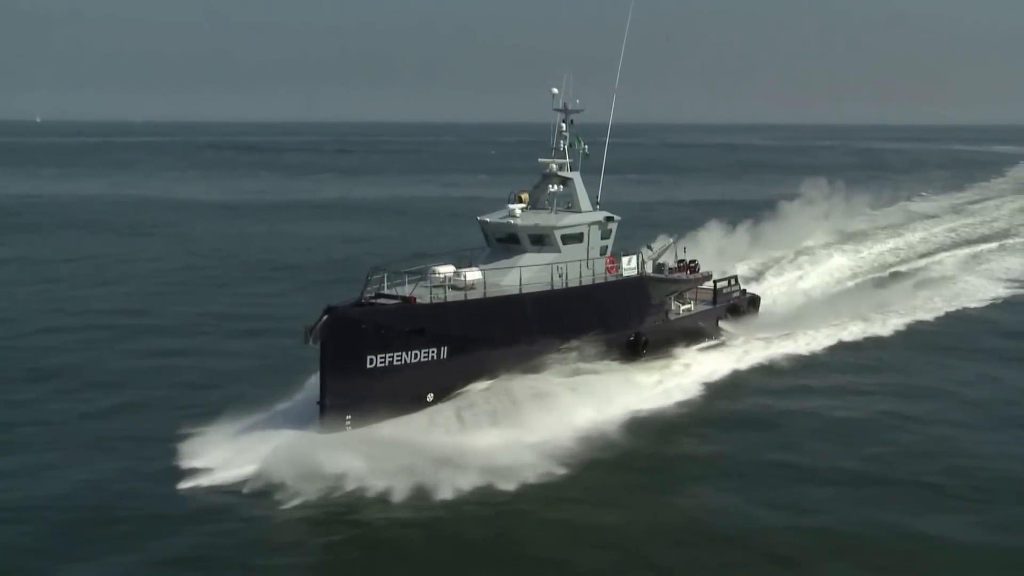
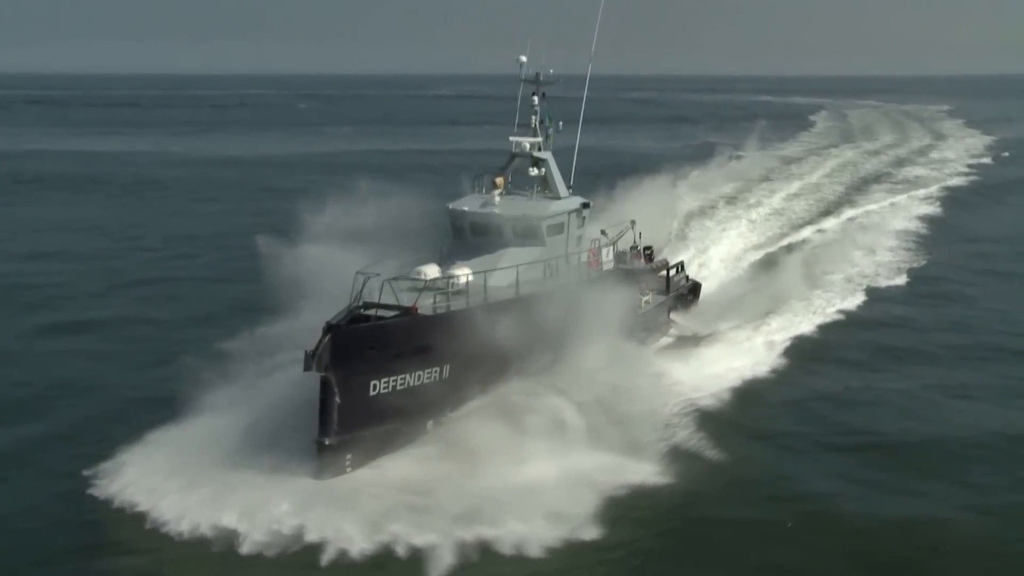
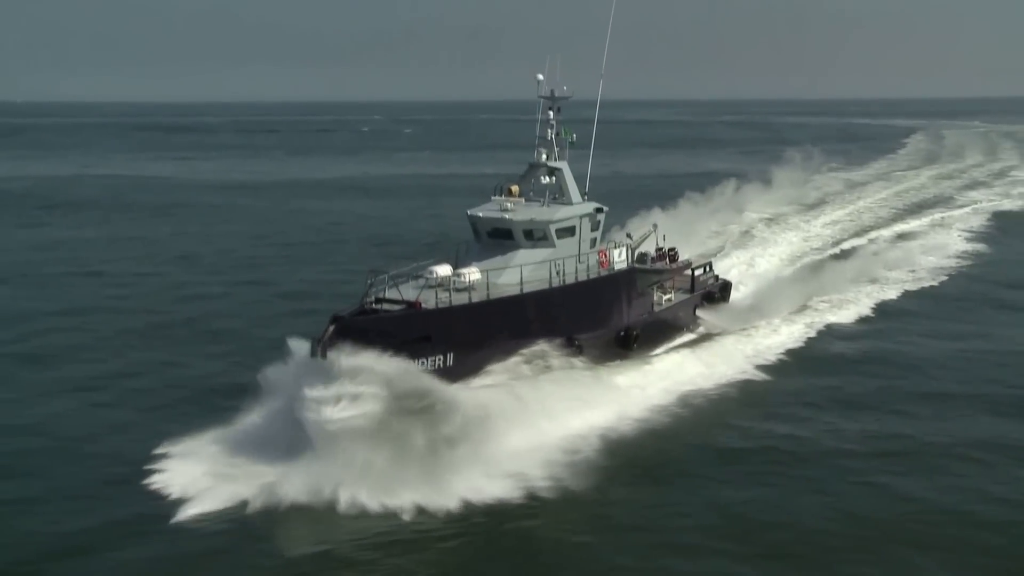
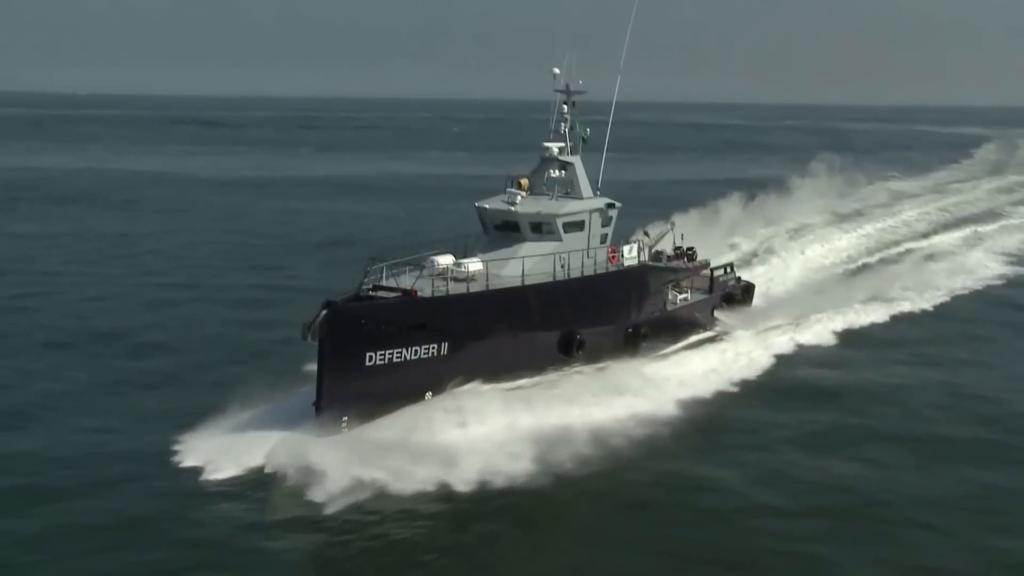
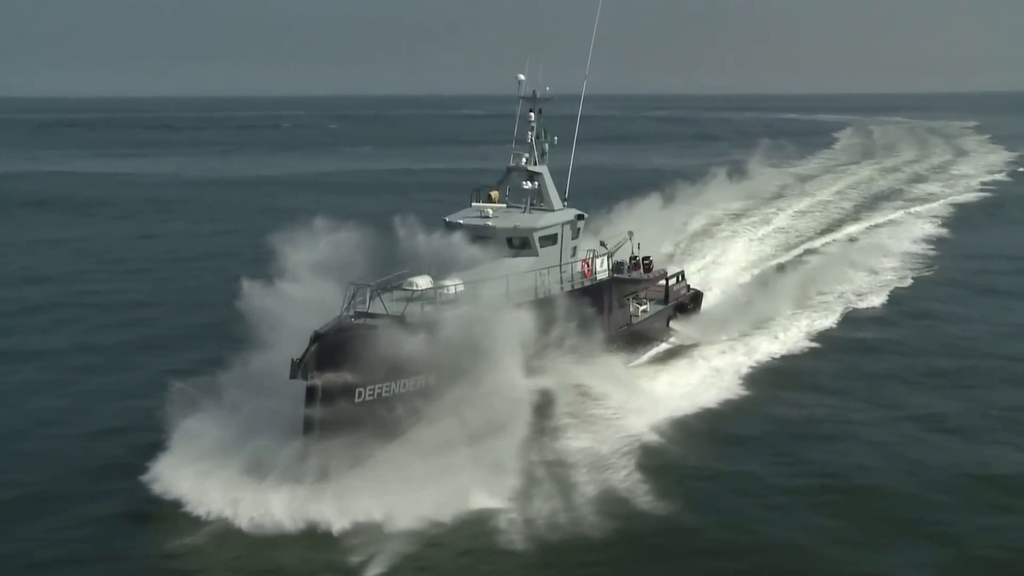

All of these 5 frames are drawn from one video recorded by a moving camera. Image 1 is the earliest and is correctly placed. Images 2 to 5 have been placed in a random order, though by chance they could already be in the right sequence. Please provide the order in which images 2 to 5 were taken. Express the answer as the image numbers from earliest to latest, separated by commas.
4, 3, 5, 2
